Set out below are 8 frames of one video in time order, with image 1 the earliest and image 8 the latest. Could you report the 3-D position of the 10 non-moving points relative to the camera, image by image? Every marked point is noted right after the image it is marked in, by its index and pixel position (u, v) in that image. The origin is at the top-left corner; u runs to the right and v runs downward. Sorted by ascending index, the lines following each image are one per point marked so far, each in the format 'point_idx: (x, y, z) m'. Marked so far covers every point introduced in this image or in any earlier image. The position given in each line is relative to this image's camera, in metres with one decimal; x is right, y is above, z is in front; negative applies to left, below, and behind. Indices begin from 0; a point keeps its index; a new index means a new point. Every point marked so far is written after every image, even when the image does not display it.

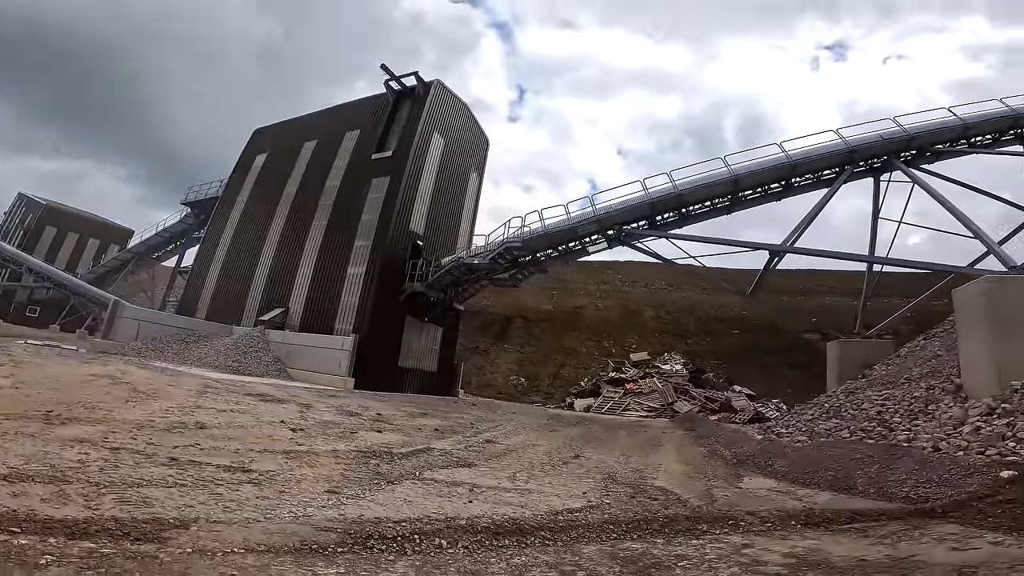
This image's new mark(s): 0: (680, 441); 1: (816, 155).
0: (+5.6, -4.9, +17.6) m
1: (+11.1, +5.0, +19.3) m
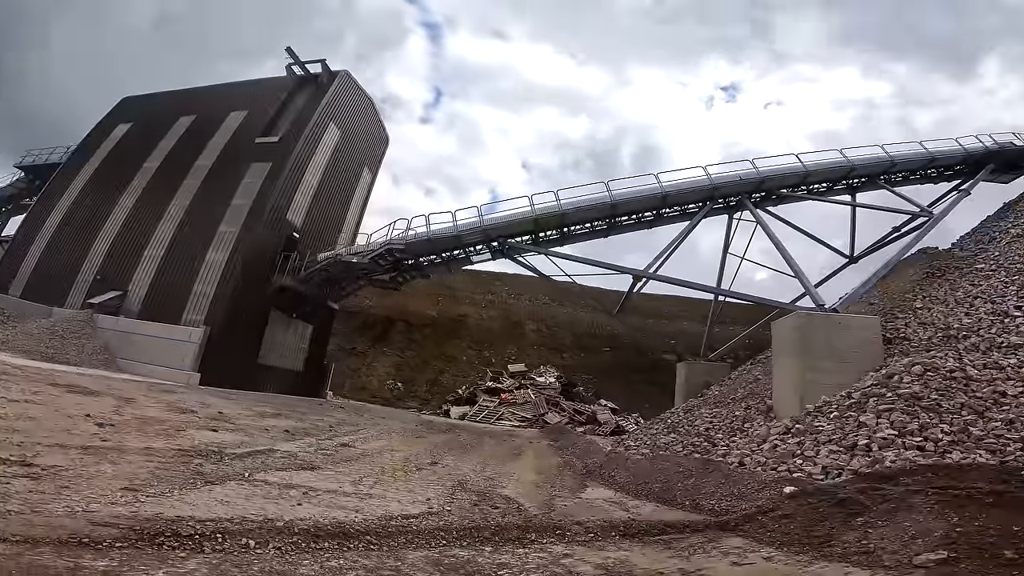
0: (+1.1, -5.5, +18.4) m
1: (+6.9, +4.0, +21.3) m
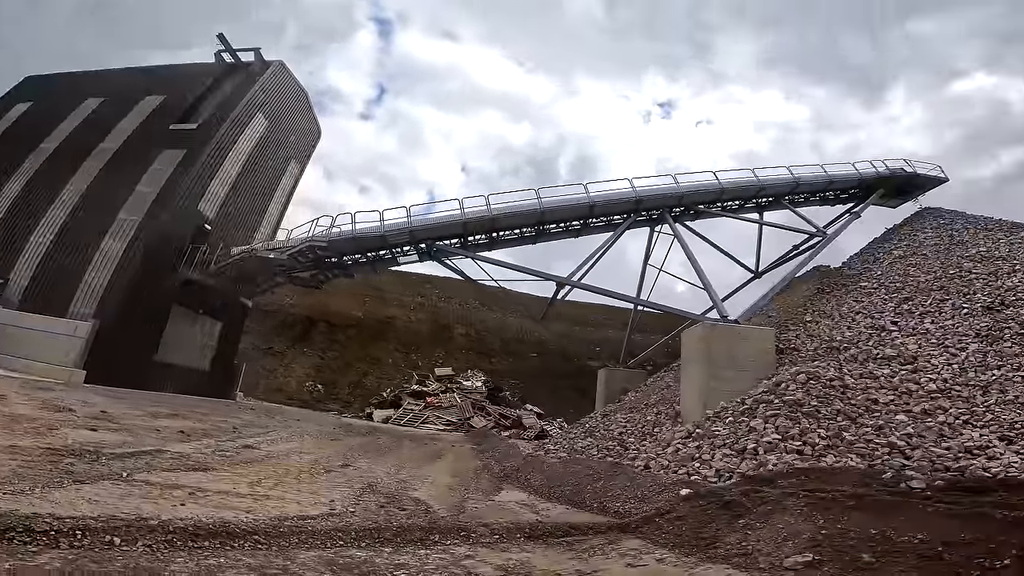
0: (-1.7, -5.6, +18.4) m
1: (+4.1, +3.6, +22.0) m
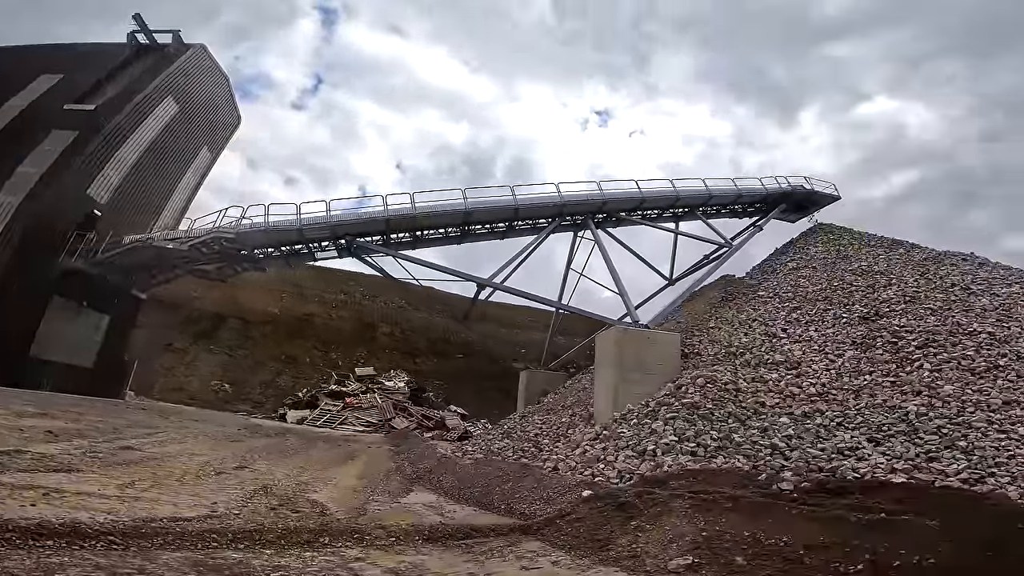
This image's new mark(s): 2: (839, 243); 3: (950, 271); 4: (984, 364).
0: (-4.6, -5.5, +17.9) m
1: (+1.0, +3.5, +22.2) m
2: (+11.7, +1.6, +19.3) m
3: (+12.3, +0.5, +15.4) m
4: (+8.7, -1.4, +10.1) m
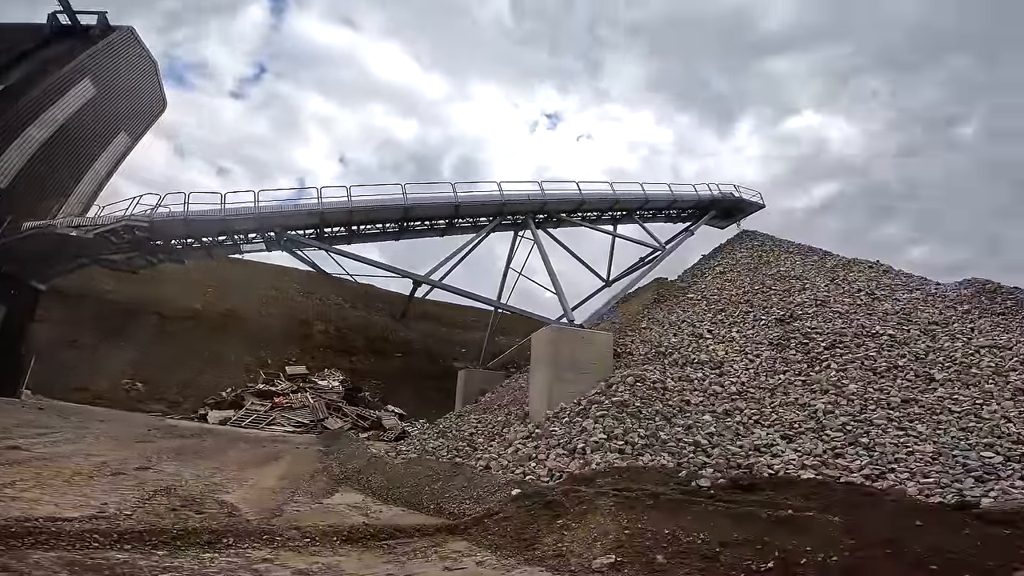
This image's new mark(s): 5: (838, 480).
0: (-6.7, -5.4, +17.2) m
1: (-1.5, +3.6, +22.1) m
2: (+9.5, +1.5, +20.2) m
3: (+10.4, +0.3, +16.4) m
4: (+7.4, -1.5, +10.8) m
5: (+4.6, -2.7, +7.6) m
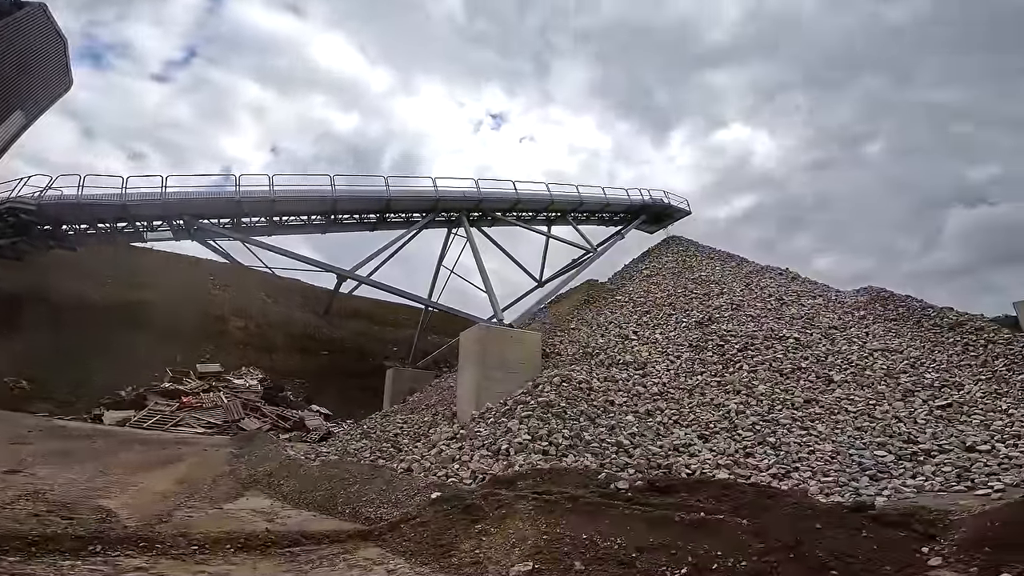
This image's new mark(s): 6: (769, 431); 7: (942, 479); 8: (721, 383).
0: (-9.0, -5.1, +16.0) m
1: (-4.1, +3.7, +21.4) m
2: (+6.9, +1.3, +20.8) m
3: (+8.2, +0.2, +17.2) m
4: (+5.9, -1.6, +11.3) m
5: (+3.4, -2.8, +7.8) m
6: (+4.4, -2.4, +9.0) m
7: (+5.6, -2.5, +7.0) m
8: (+4.4, -2.0, +11.1) m
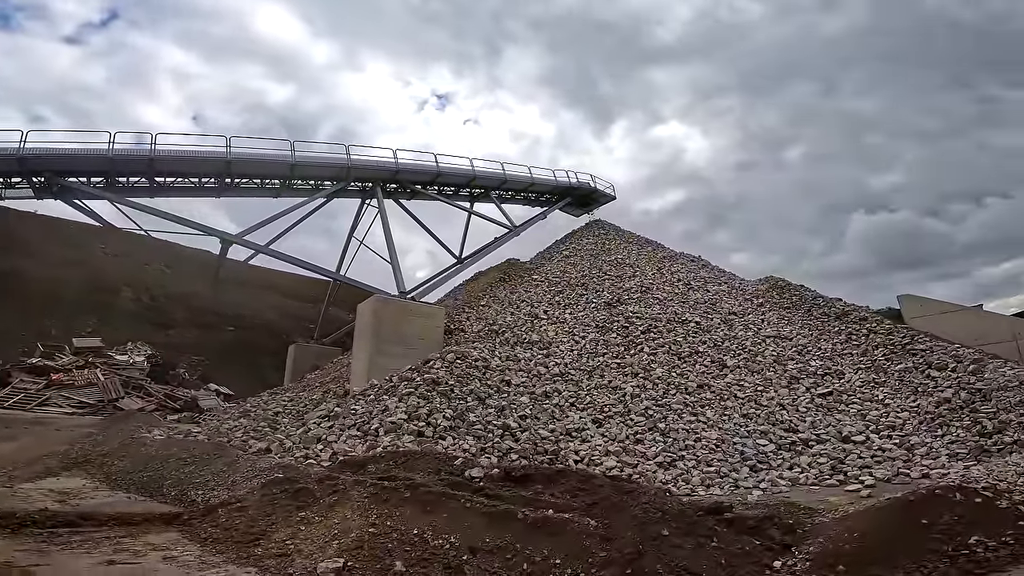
0: (-11.8, -4.1, +14.0) m
1: (-7.2, +4.7, +19.8) m
2: (+3.7, +1.9, +20.6) m
3: (+5.4, +0.6, +17.1) m
4: (+3.6, -1.3, +11.0) m
5: (+1.6, -2.5, +7.3) m
6: (+2.4, -2.1, +8.6) m
7: (+3.9, -2.3, +6.7) m
8: (+2.2, -1.6, +10.7) m
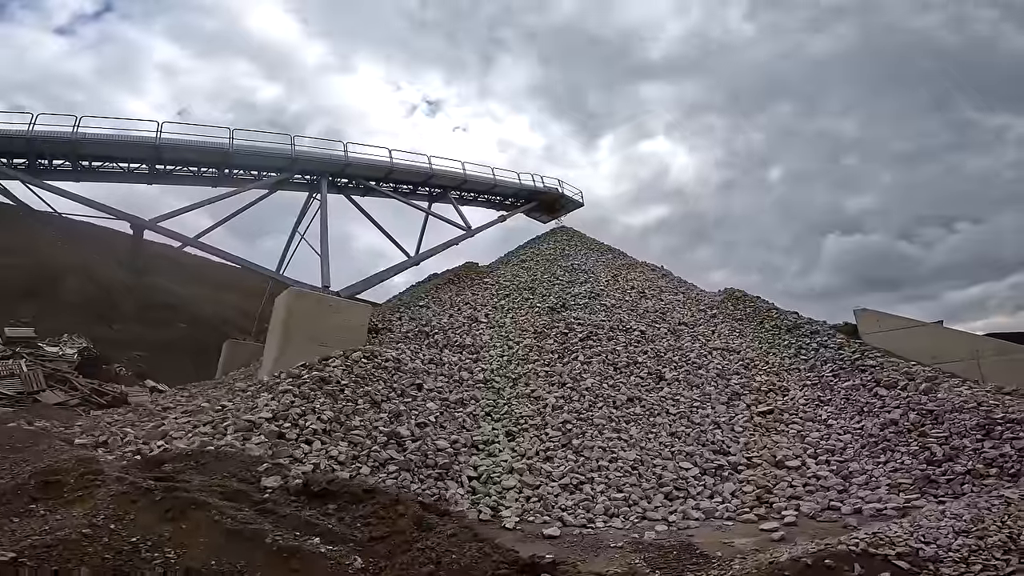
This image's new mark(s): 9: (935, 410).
0: (-13.5, -3.5, +12.4) m
1: (-8.7, +5.0, +18.5) m
2: (+2.0, +1.7, +19.6) m
3: (+3.8, +0.4, +16.2) m
4: (+2.2, -1.4, +10.0) m
5: (+0.2, -2.4, +6.2) m
6: (+1.0, -2.0, +7.6) m
7: (+2.5, -2.3, +5.7) m
8: (+0.7, -1.6, +9.7) m
9: (+5.8, -1.7, +7.3) m
